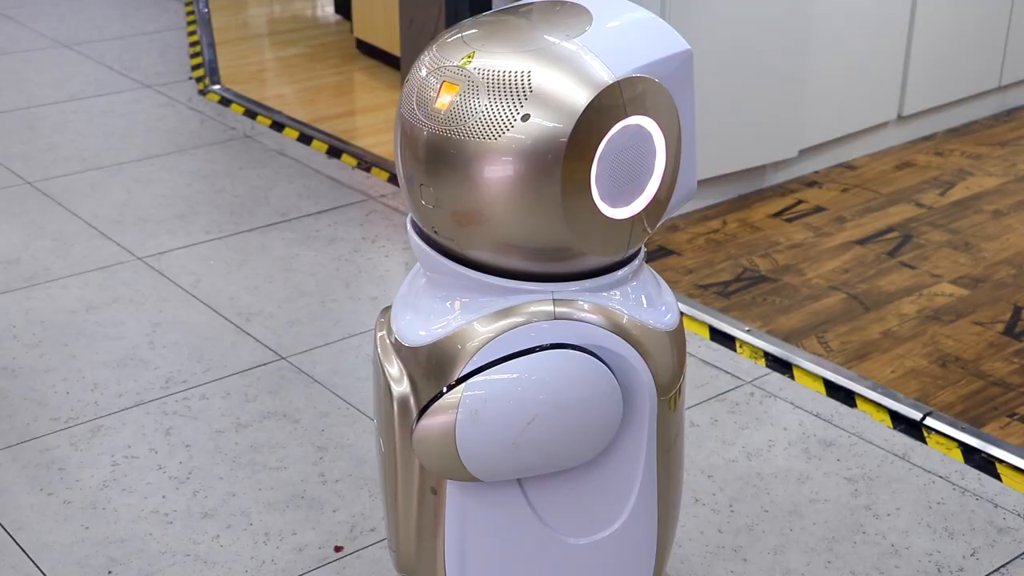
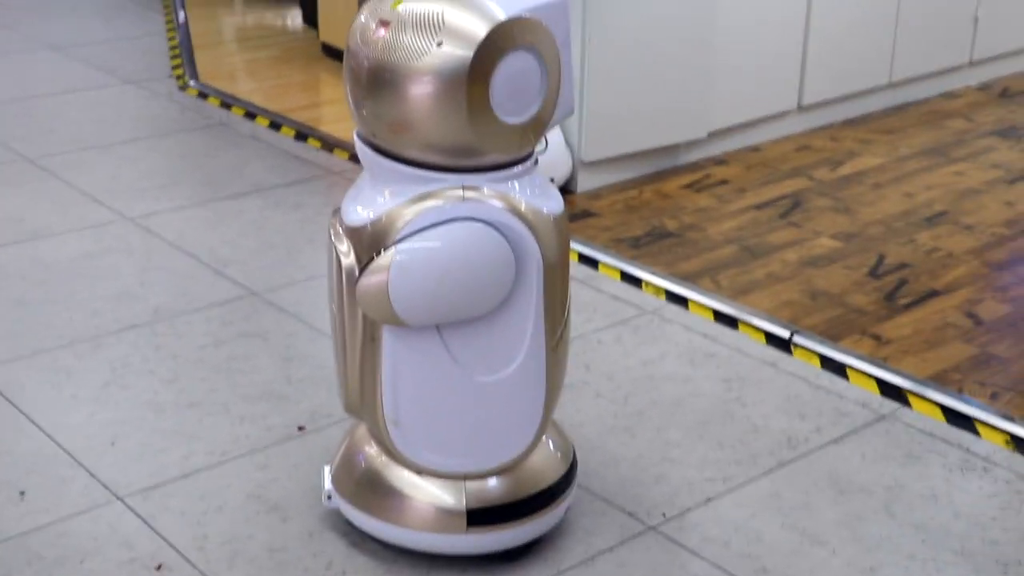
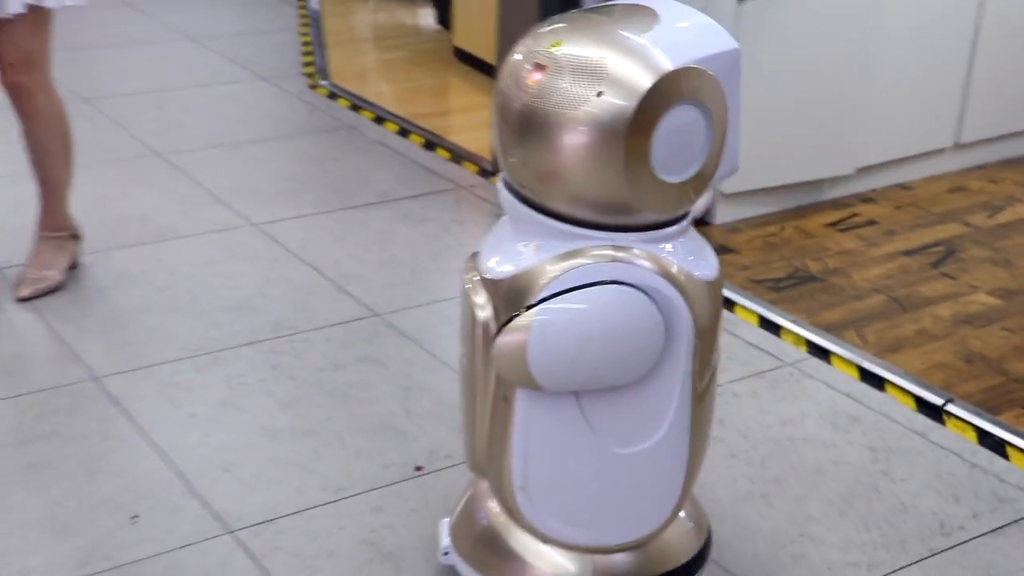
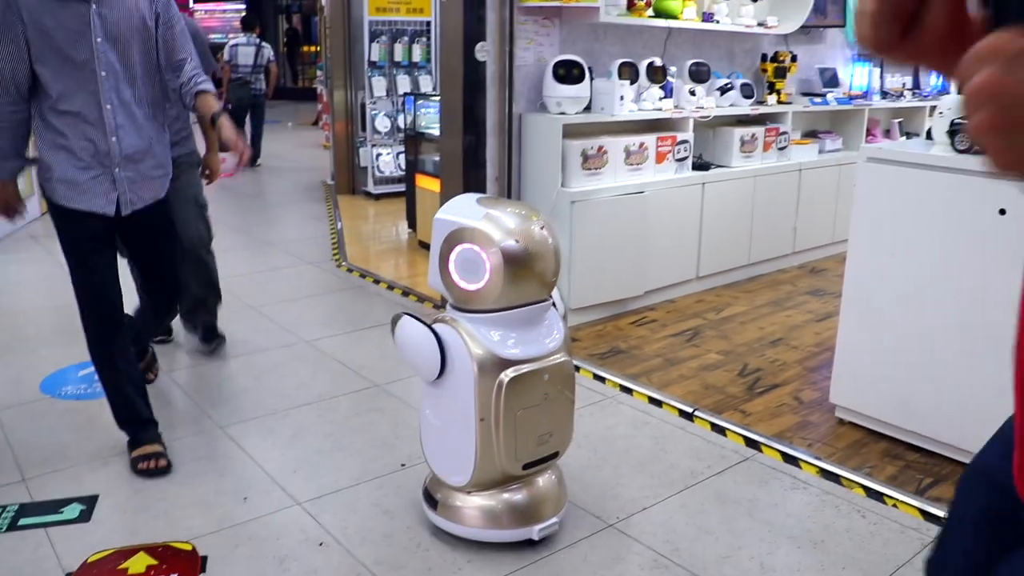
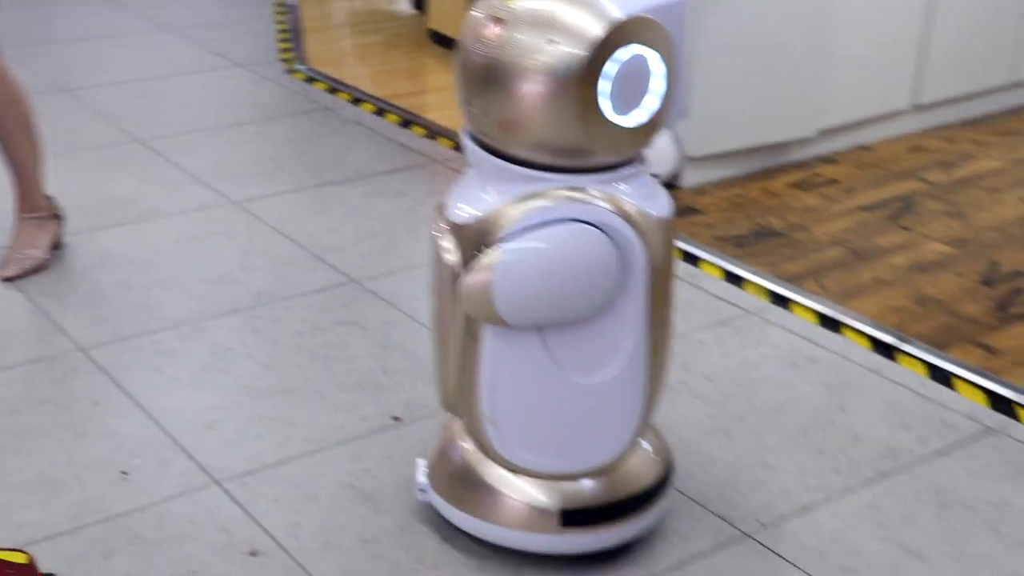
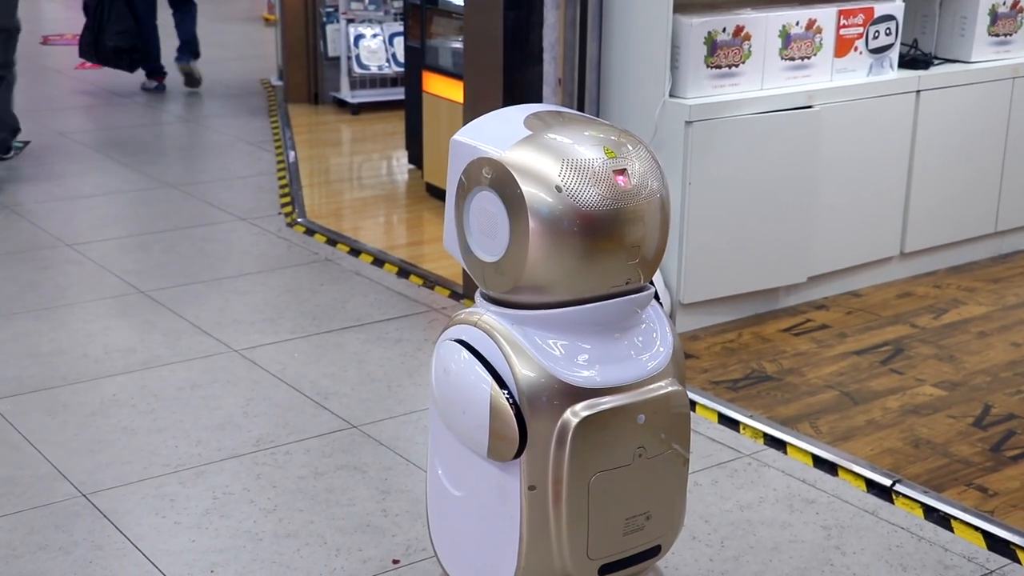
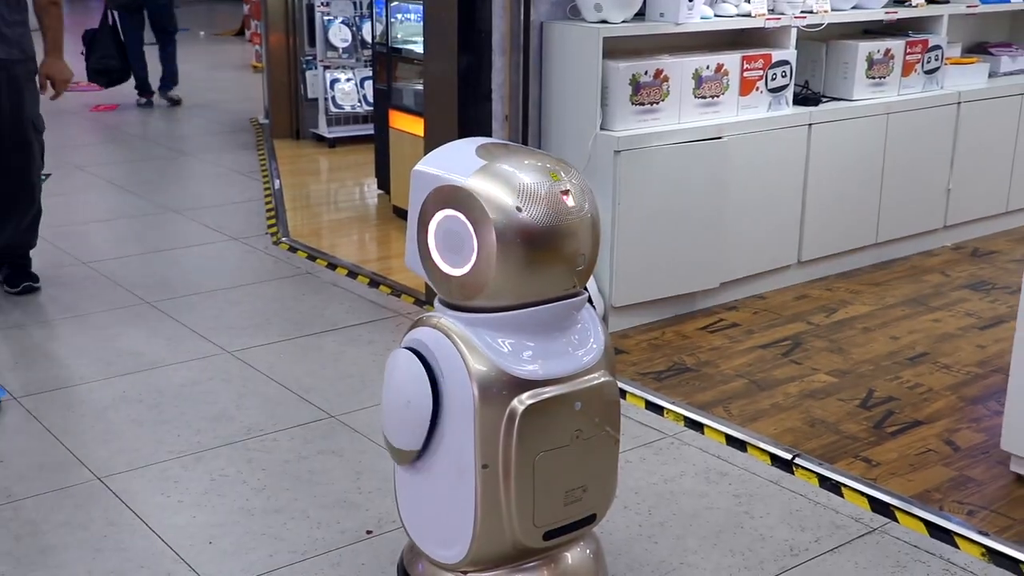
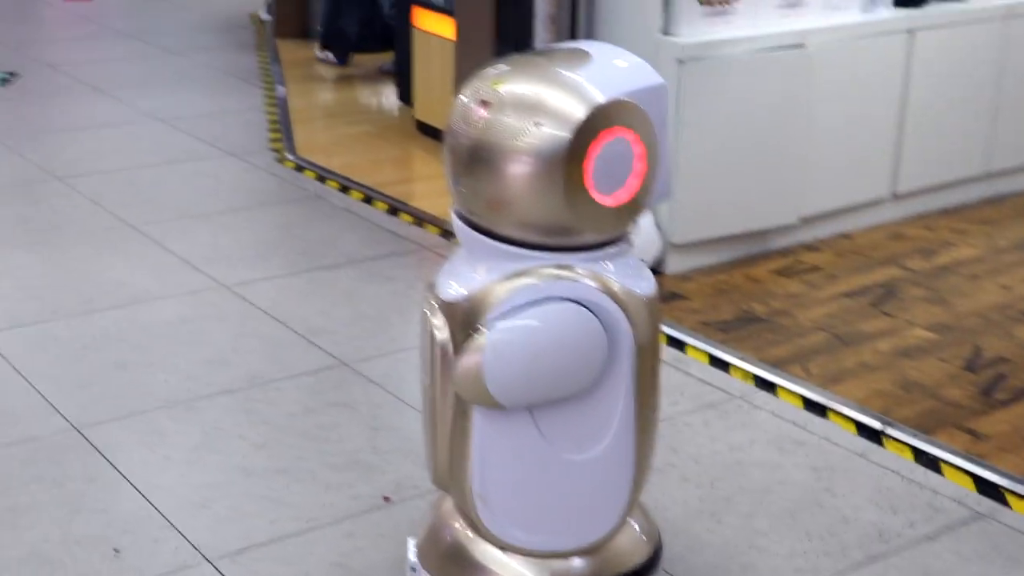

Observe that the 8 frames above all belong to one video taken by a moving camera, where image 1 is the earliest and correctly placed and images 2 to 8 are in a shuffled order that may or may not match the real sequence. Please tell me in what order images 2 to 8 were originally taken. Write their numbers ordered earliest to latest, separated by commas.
3, 5, 2, 8, 6, 7, 4
